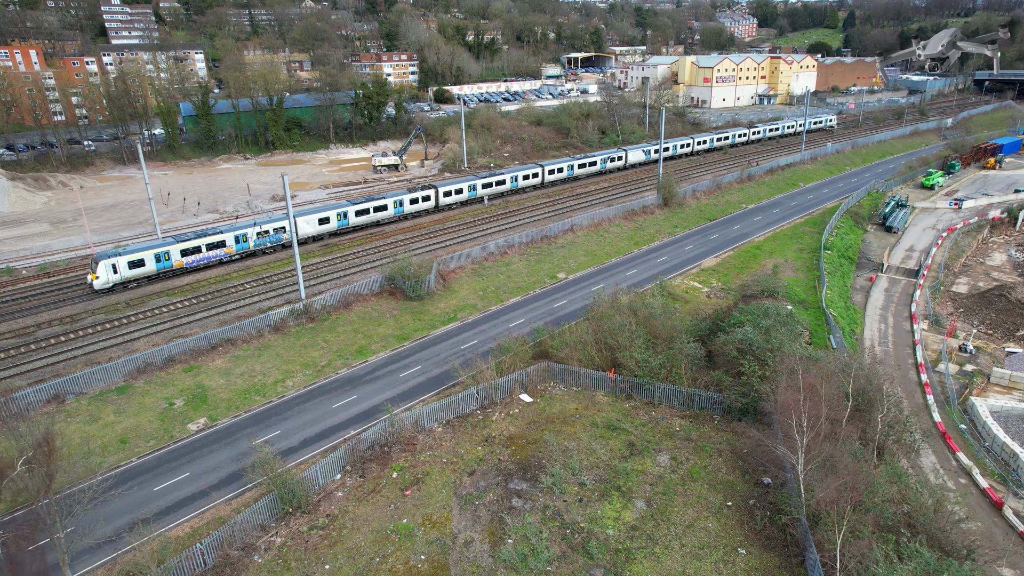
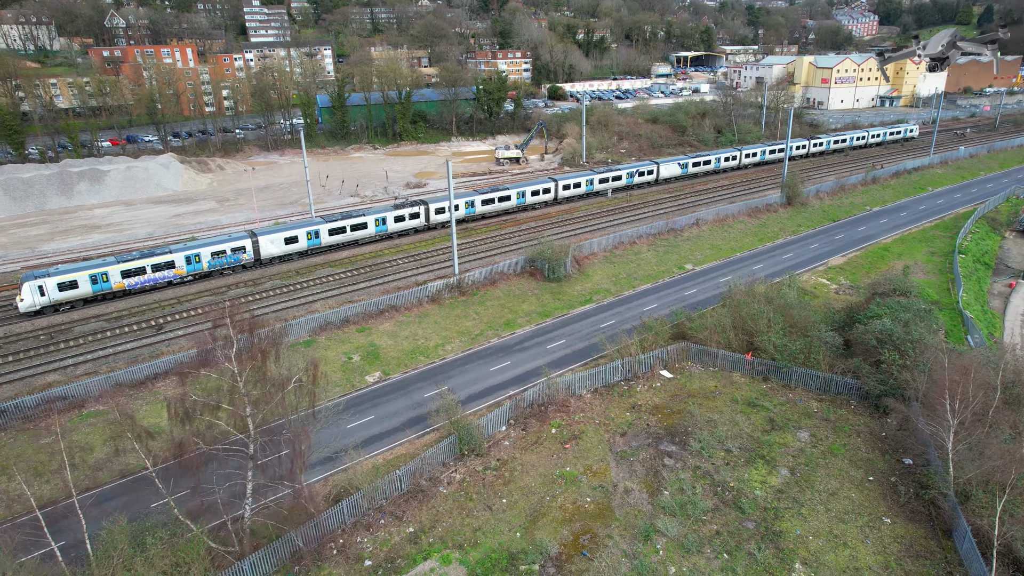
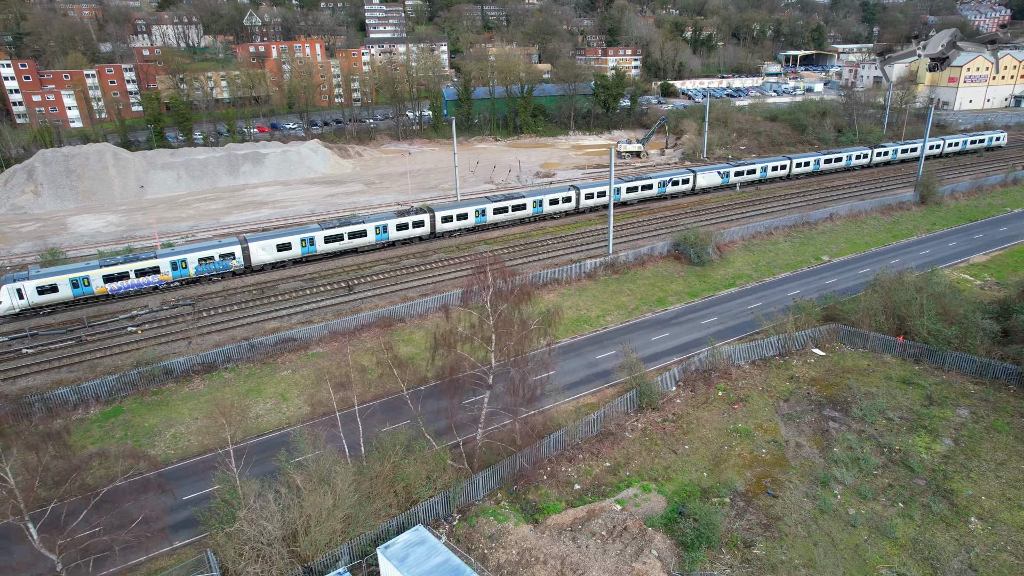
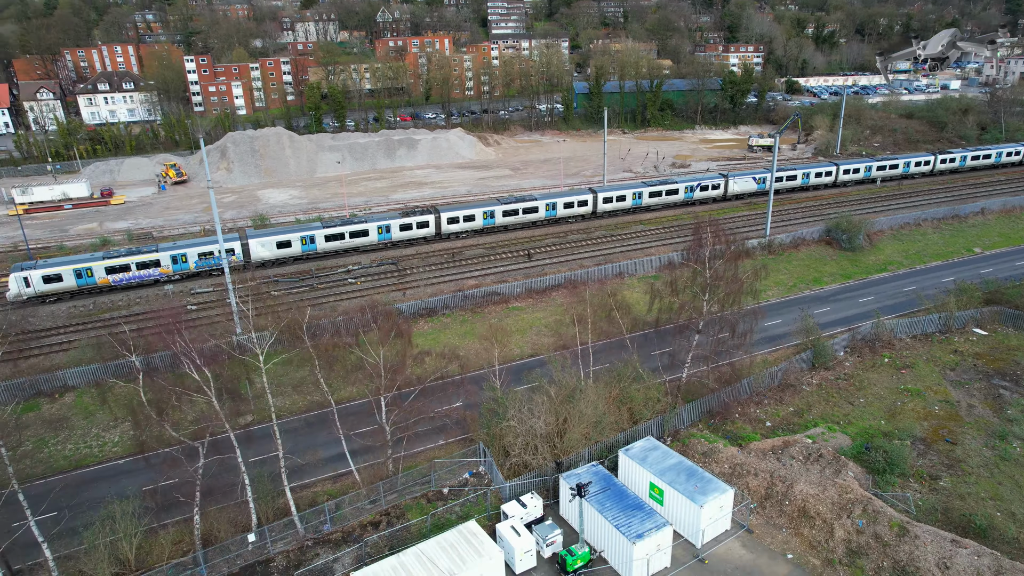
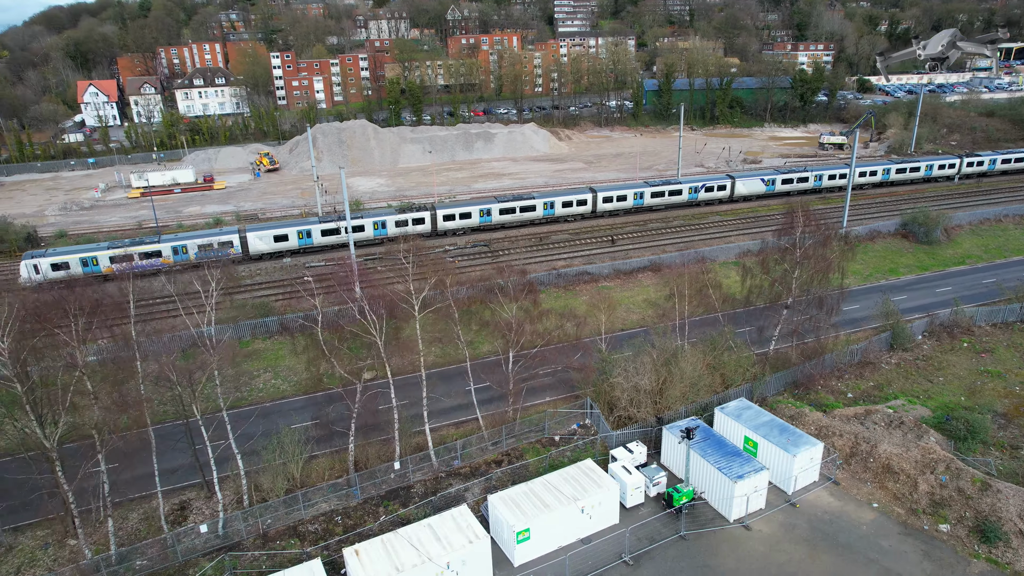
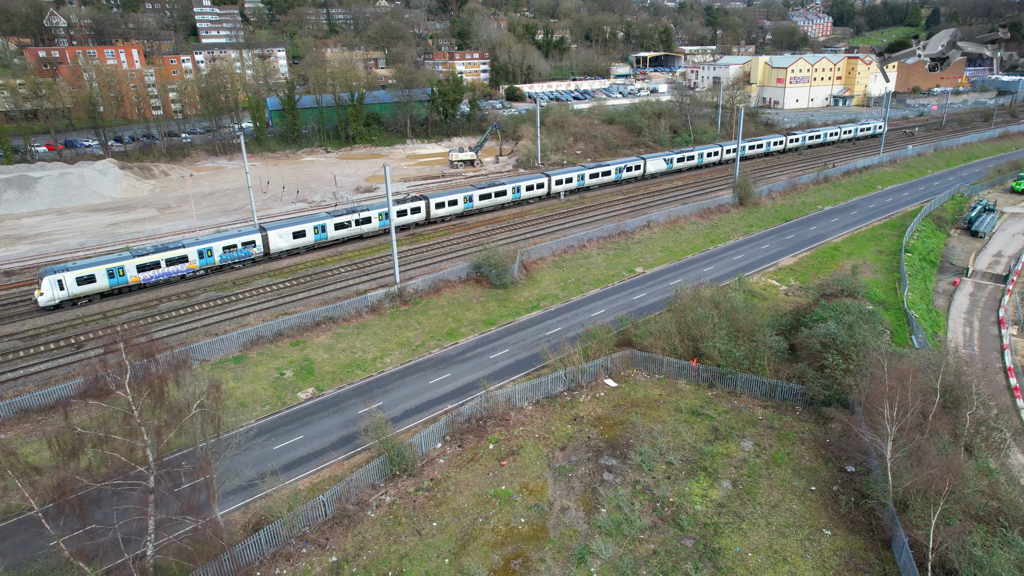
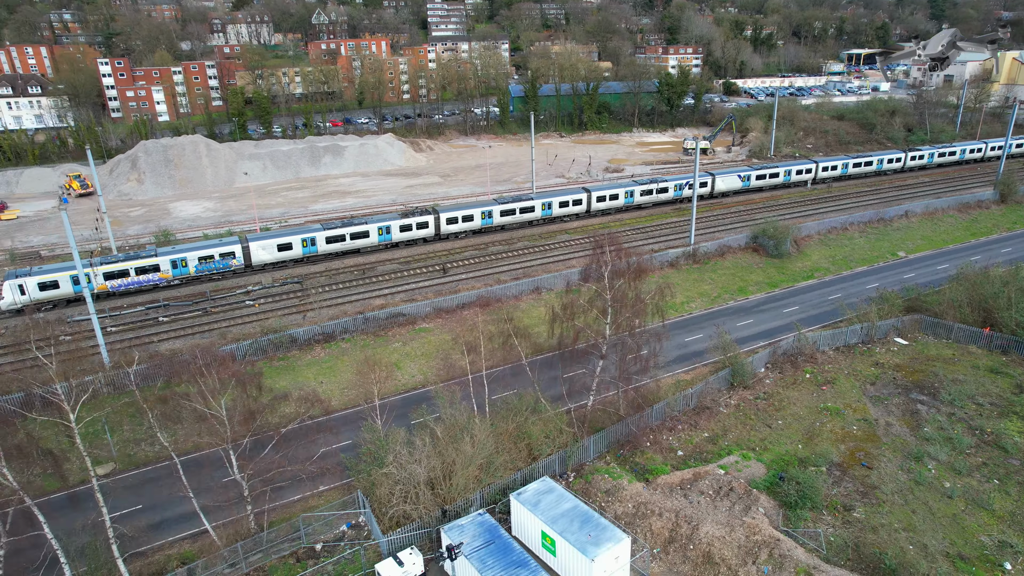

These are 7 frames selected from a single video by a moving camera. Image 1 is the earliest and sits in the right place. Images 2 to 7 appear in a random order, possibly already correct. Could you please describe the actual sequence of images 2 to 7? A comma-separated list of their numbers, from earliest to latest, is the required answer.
6, 2, 3, 7, 4, 5
